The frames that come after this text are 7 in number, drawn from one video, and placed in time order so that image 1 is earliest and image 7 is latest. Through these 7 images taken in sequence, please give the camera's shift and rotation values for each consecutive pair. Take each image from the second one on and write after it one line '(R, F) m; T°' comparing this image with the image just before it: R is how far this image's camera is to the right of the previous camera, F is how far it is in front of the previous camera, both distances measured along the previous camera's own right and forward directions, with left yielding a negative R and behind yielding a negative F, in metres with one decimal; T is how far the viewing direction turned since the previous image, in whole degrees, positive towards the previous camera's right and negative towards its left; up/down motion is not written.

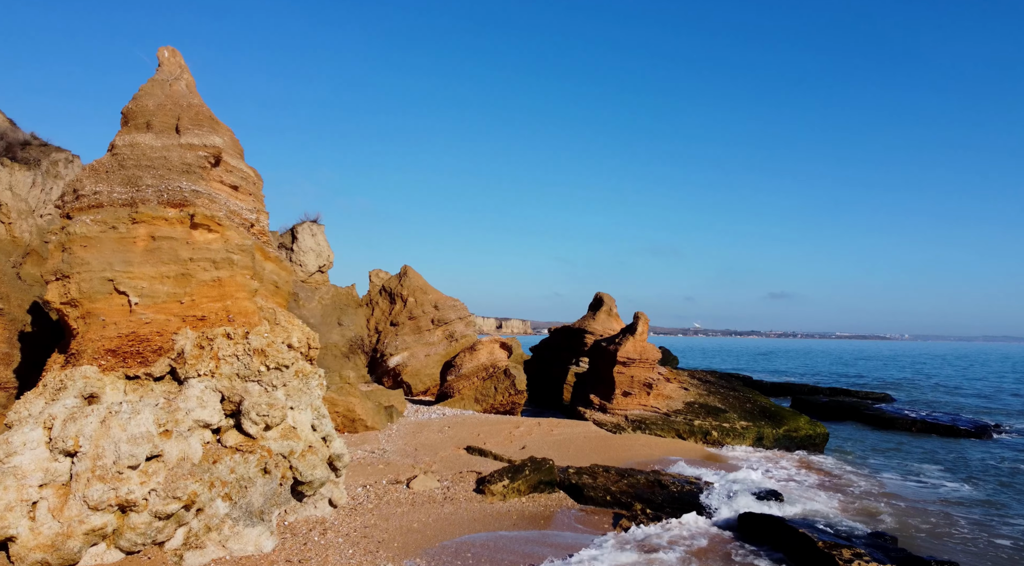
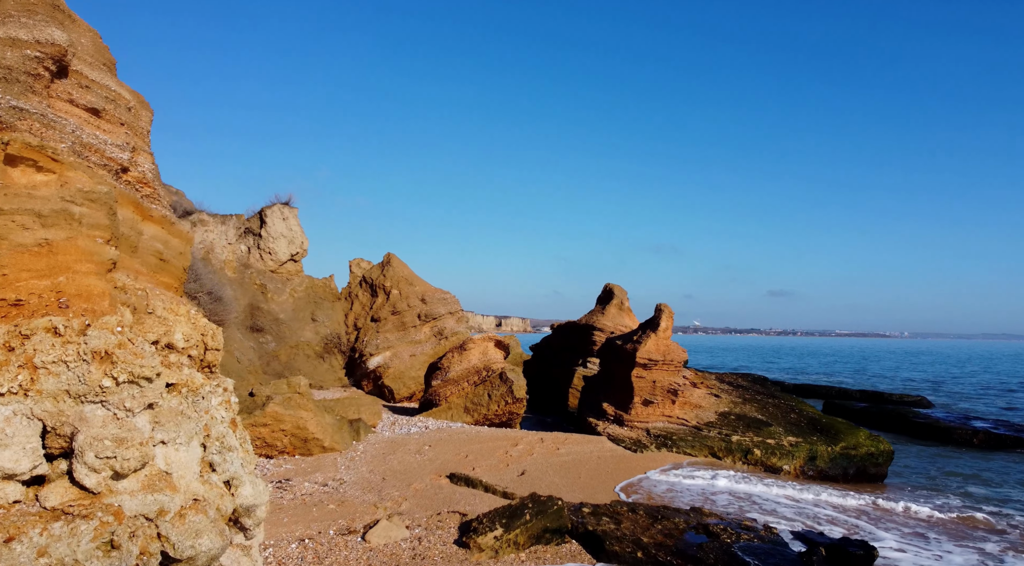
(+0.1, +3.3) m; 0°
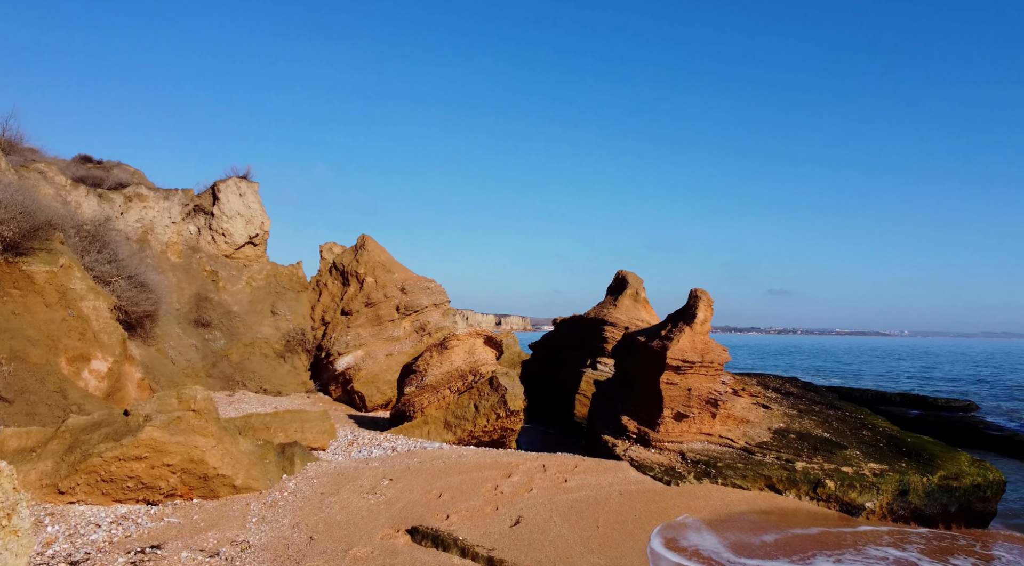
(+0.1, +3.7) m; 0°
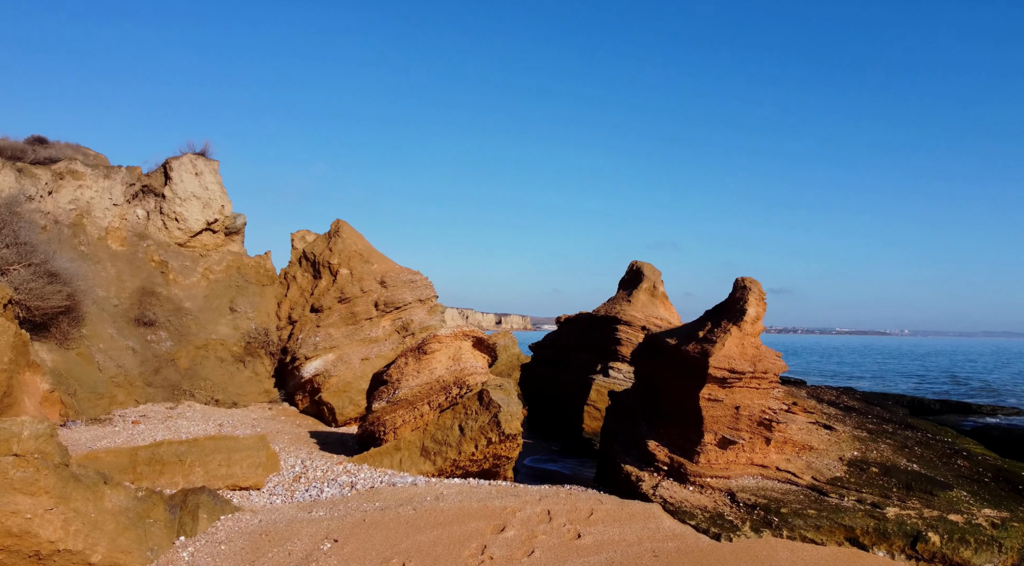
(+0.1, +2.8) m; 0°
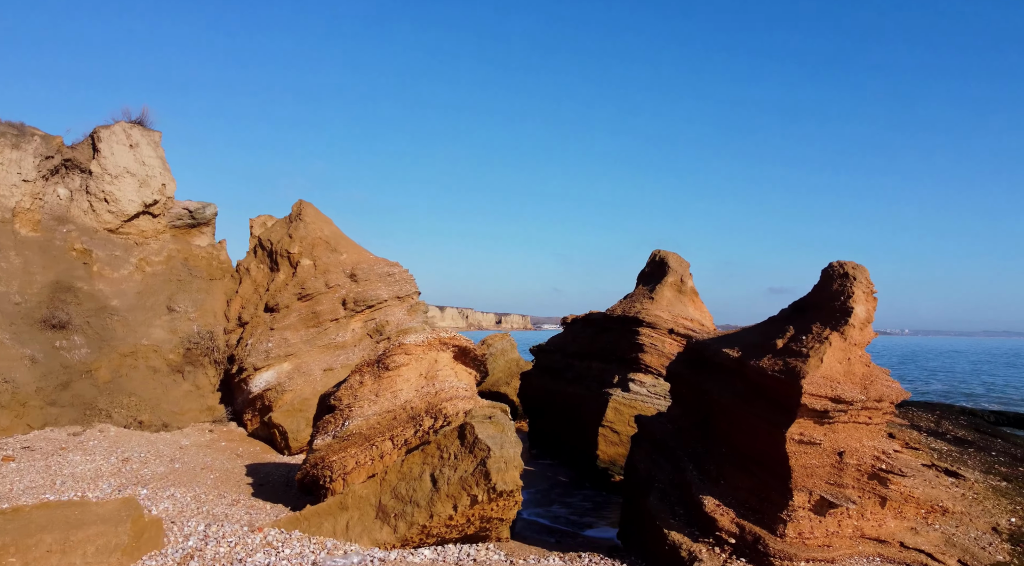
(0.0, +3.1) m; 0°
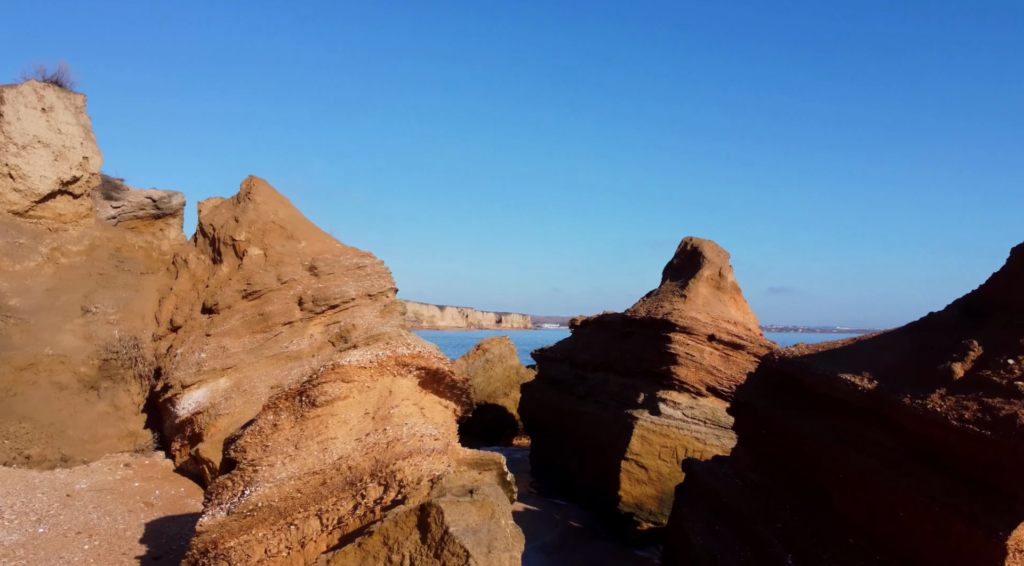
(0.0, +2.8) m; 0°
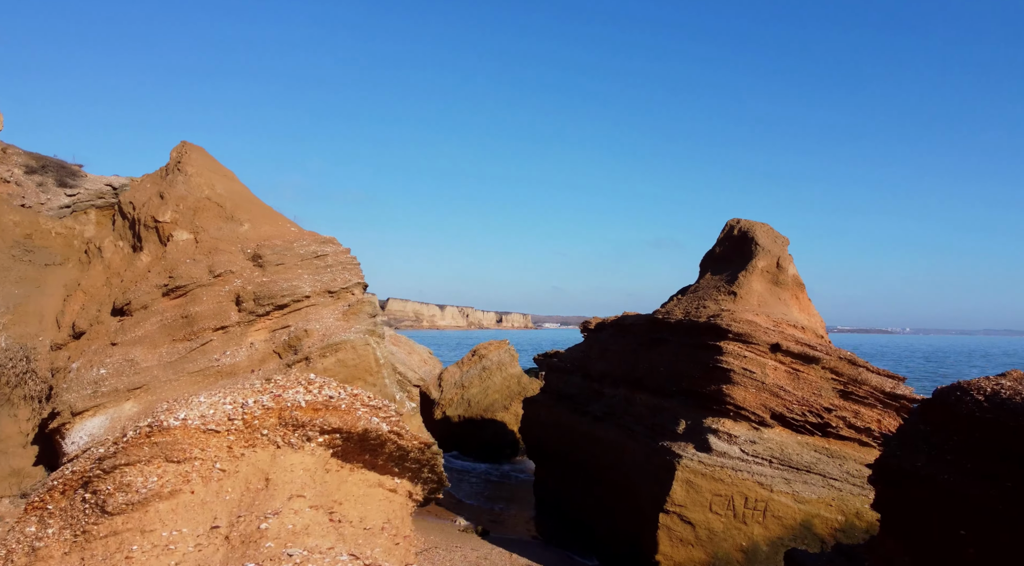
(0.0, +2.6) m; 0°
